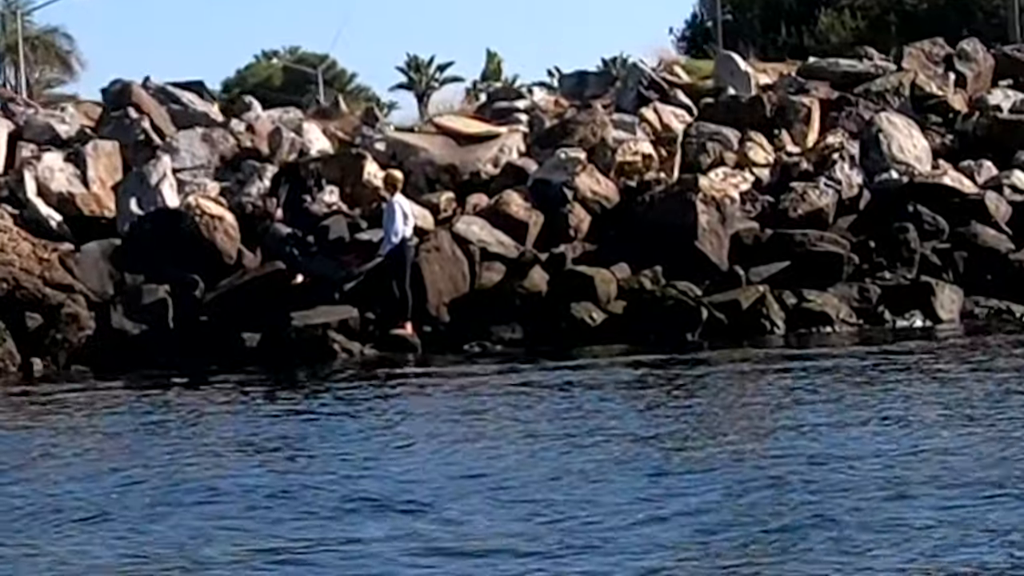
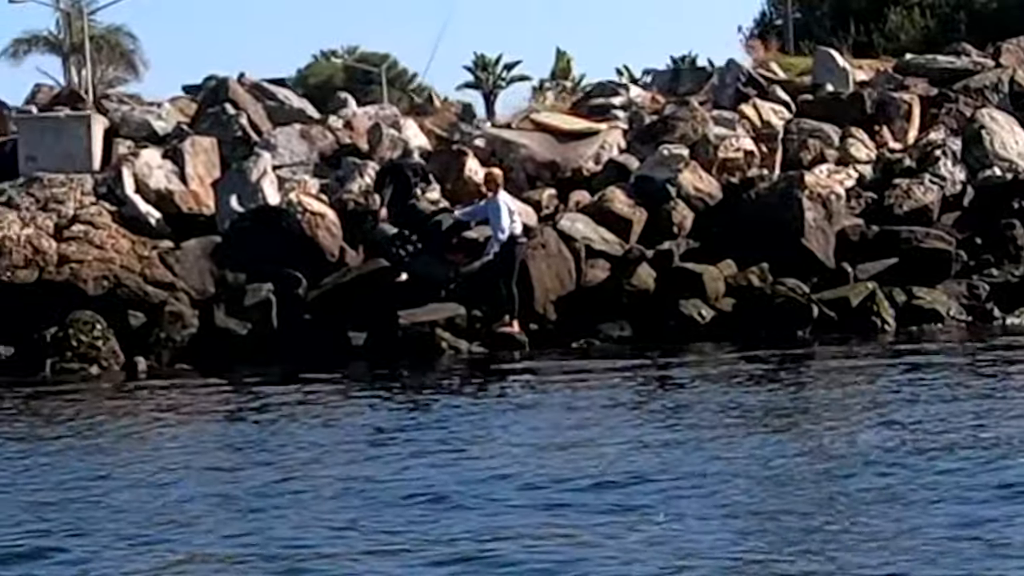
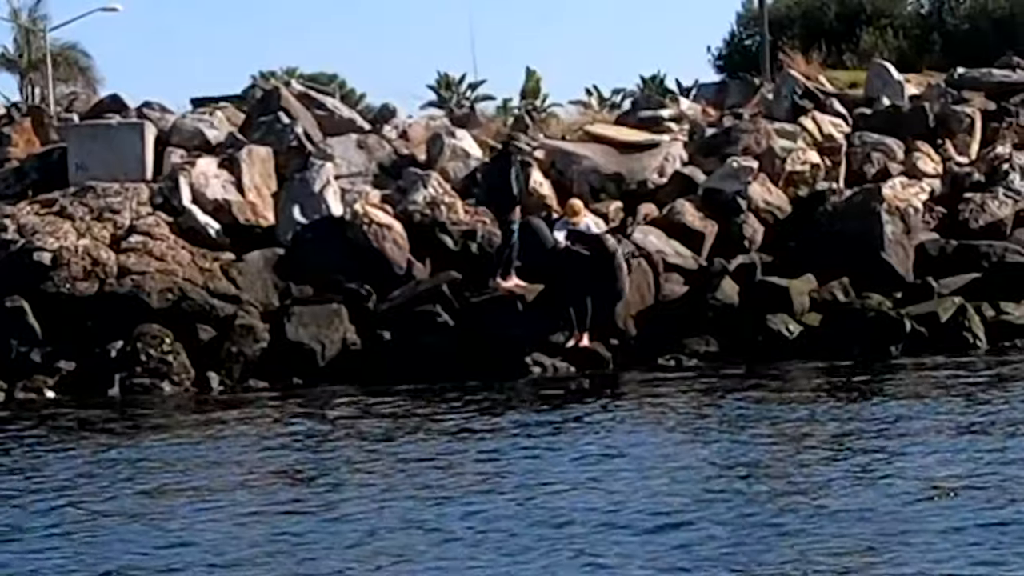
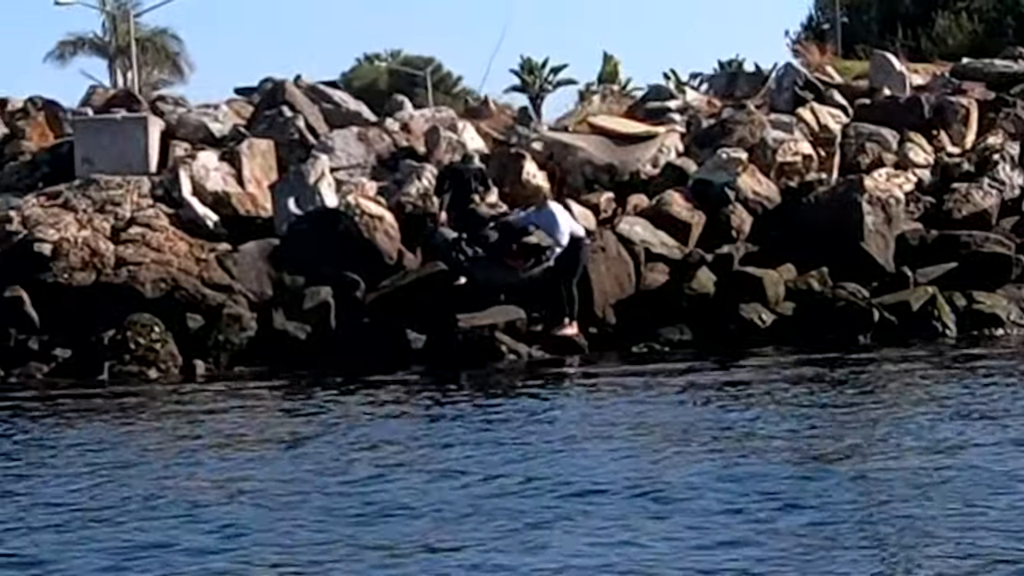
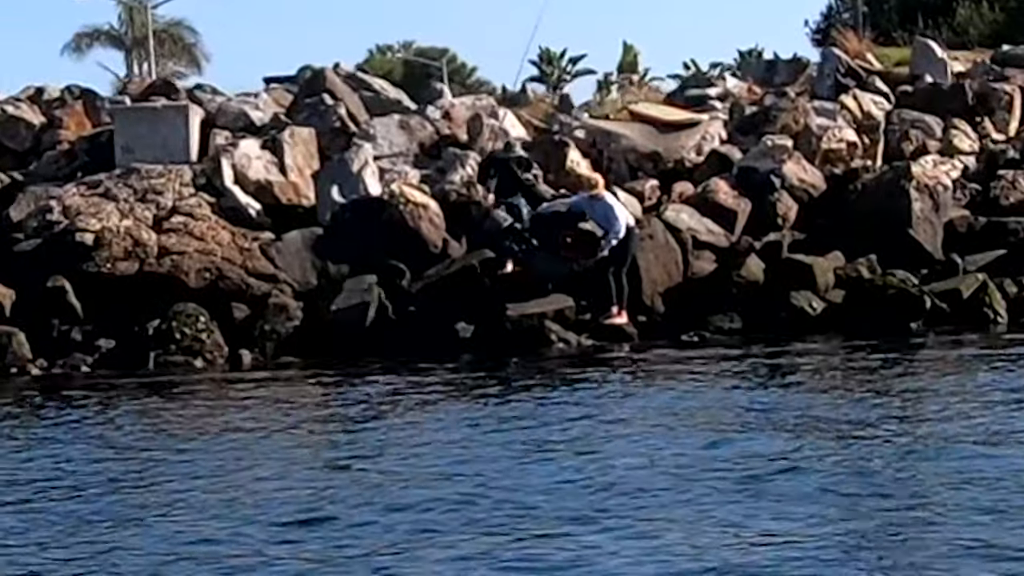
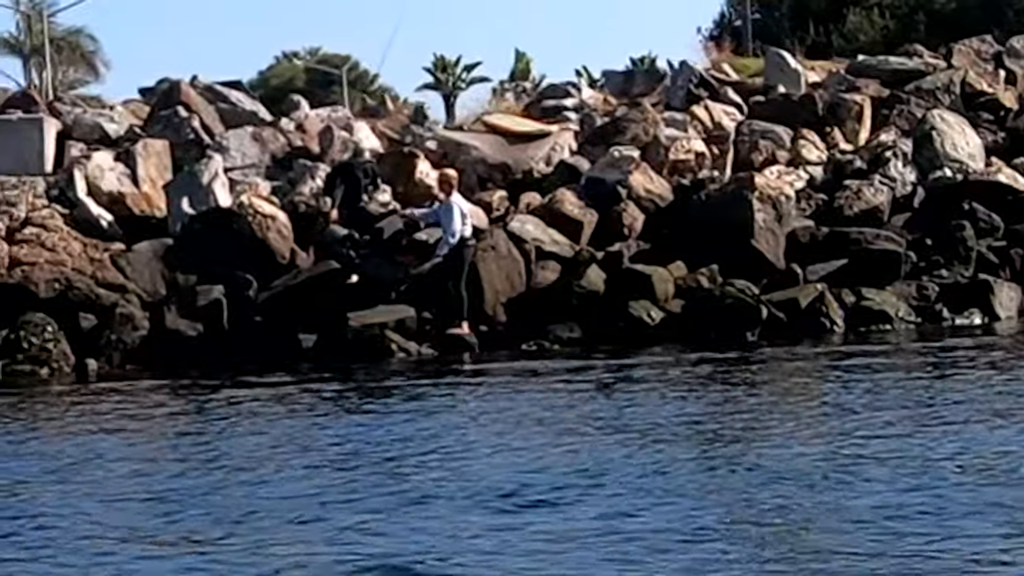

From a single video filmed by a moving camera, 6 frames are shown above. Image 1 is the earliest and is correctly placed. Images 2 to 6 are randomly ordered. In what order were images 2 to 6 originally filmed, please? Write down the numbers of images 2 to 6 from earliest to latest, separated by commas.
6, 2, 4, 5, 3
